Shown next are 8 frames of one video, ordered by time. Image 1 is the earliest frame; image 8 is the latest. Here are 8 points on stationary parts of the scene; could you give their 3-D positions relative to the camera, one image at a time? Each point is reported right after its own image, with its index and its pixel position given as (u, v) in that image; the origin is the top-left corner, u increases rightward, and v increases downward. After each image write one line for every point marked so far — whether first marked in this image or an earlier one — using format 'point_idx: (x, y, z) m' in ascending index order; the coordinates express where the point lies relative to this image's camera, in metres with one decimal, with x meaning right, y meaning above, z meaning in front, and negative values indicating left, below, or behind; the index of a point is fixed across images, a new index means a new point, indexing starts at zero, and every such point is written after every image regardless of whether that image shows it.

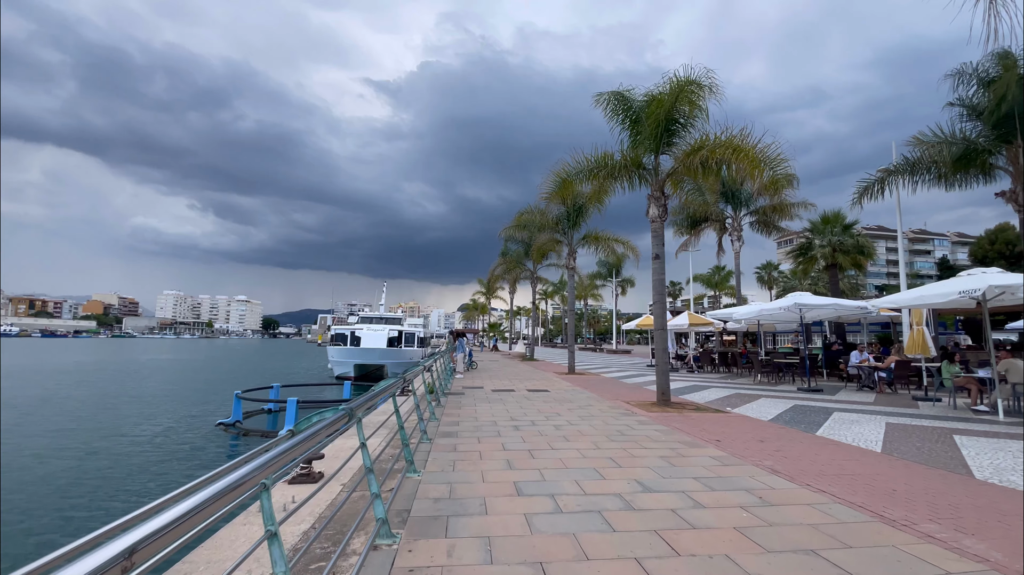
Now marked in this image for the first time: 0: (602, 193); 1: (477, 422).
0: (+2.4, +2.5, +12.8) m
1: (-0.6, -2.3, +8.5) m
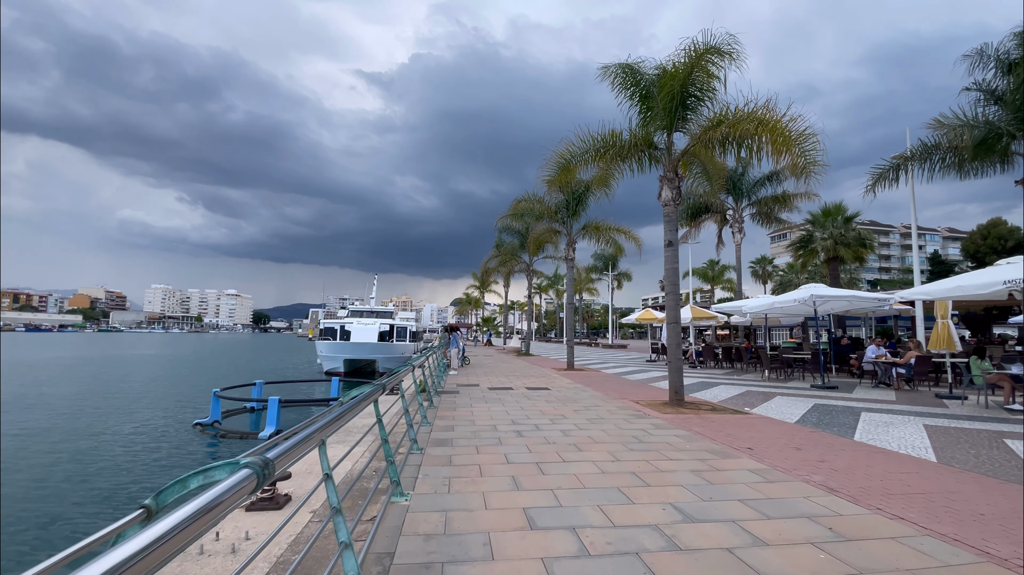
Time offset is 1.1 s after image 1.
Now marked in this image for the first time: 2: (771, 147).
0: (+2.4, +2.7, +11.9) m
1: (-0.6, -2.1, +7.6) m
2: (+4.8, +2.6, +9.0) m
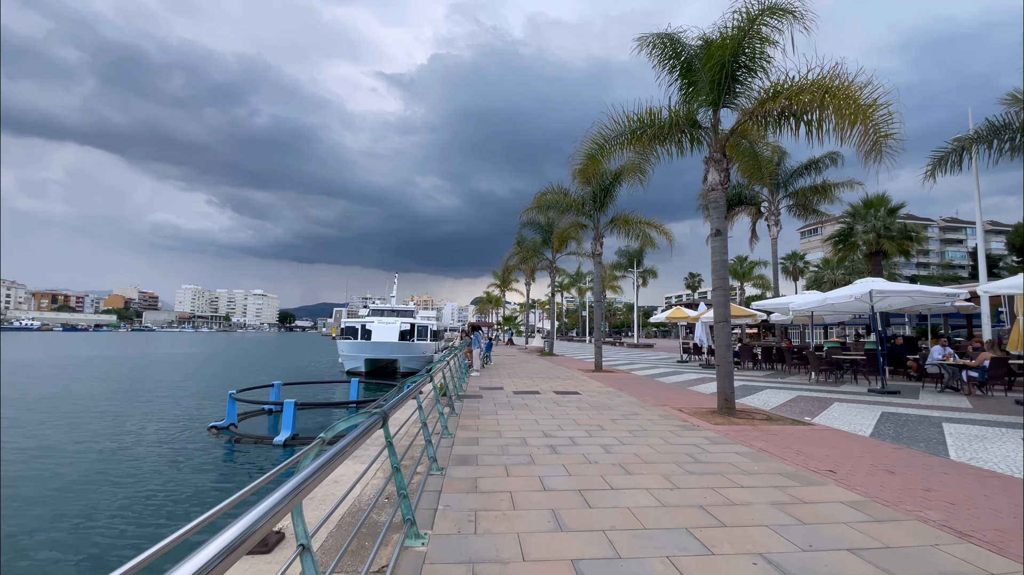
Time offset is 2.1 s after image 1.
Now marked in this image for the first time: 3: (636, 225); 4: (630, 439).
0: (+3.0, +2.8, +10.9) m
1: (-0.2, -2.1, +6.7) m
2: (+5.3, +2.7, +7.9) m
3: (+4.9, +2.5, +19.2) m
4: (+1.6, -2.1, +6.6) m
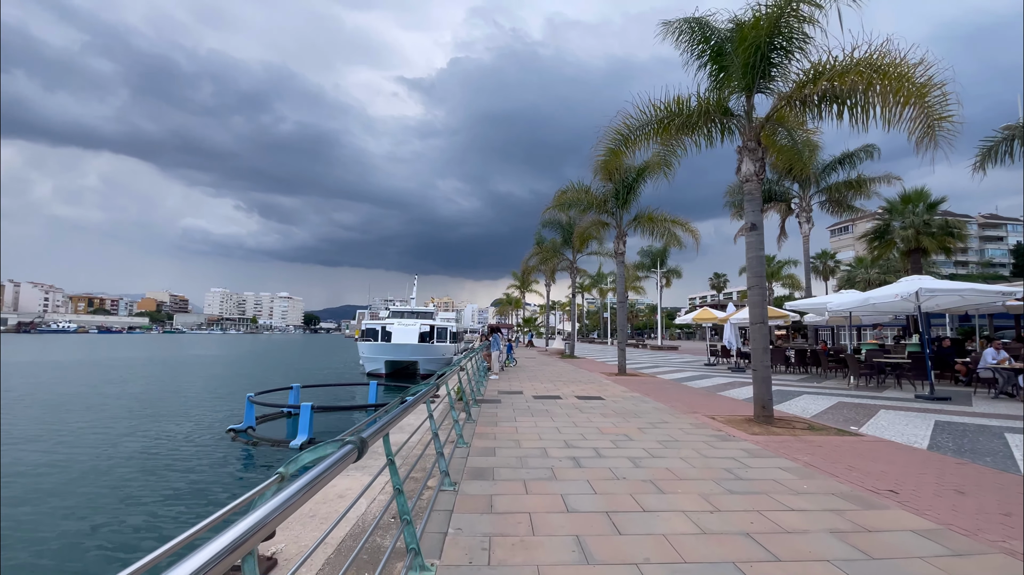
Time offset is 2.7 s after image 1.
0: (+3.4, +2.9, +10.3) m
1: (+0.1, -2.0, +6.2) m
2: (+5.6, +2.8, +7.2) m
3: (+5.7, +2.5, +18.5) m
4: (+1.8, -2.0, +6.1) m
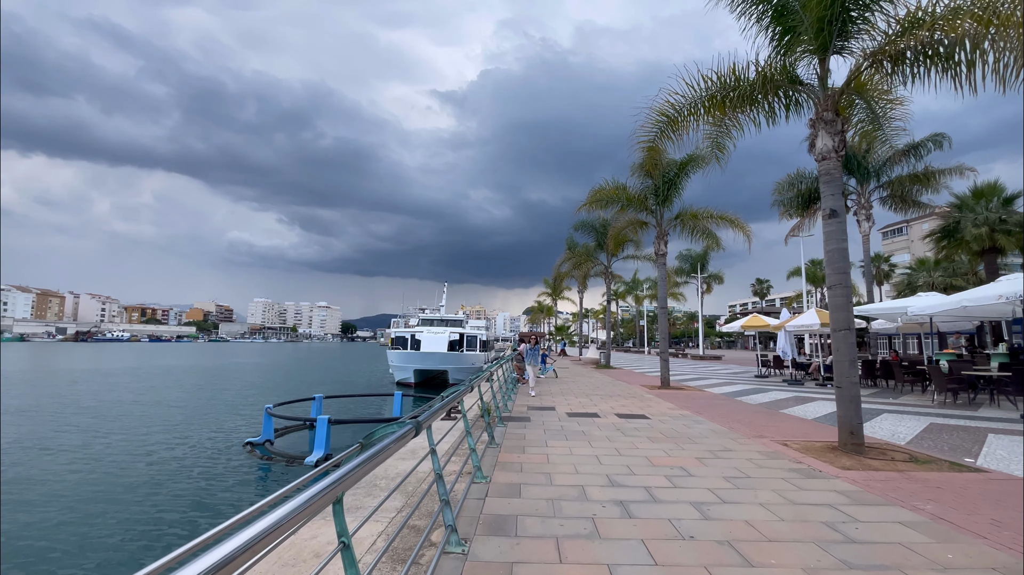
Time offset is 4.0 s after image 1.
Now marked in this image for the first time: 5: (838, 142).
0: (+3.9, +2.8, +9.0) m
1: (+0.4, -2.0, +5.0) m
2: (+5.9, +2.8, +5.7) m
3: (+6.8, +2.4, +17.0) m
4: (+2.1, -2.0, +4.7) m
5: (+4.6, +2.1, +6.9) m
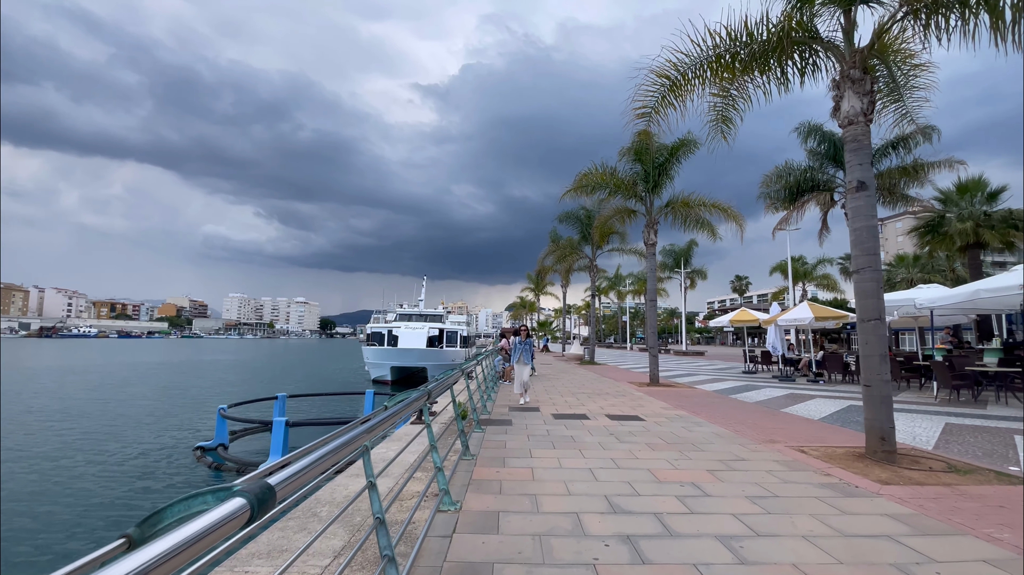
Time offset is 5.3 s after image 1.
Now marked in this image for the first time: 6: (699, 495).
0: (+3.6, +3.0, +8.0) m
1: (+0.2, -1.8, +4.0) m
2: (+5.7, +3.0, +4.9) m
3: (+6.2, +2.6, +16.2) m
4: (+1.9, -1.8, +3.8) m
5: (+4.4, +2.3, +6.0) m
6: (+1.7, -1.9, +4.4) m
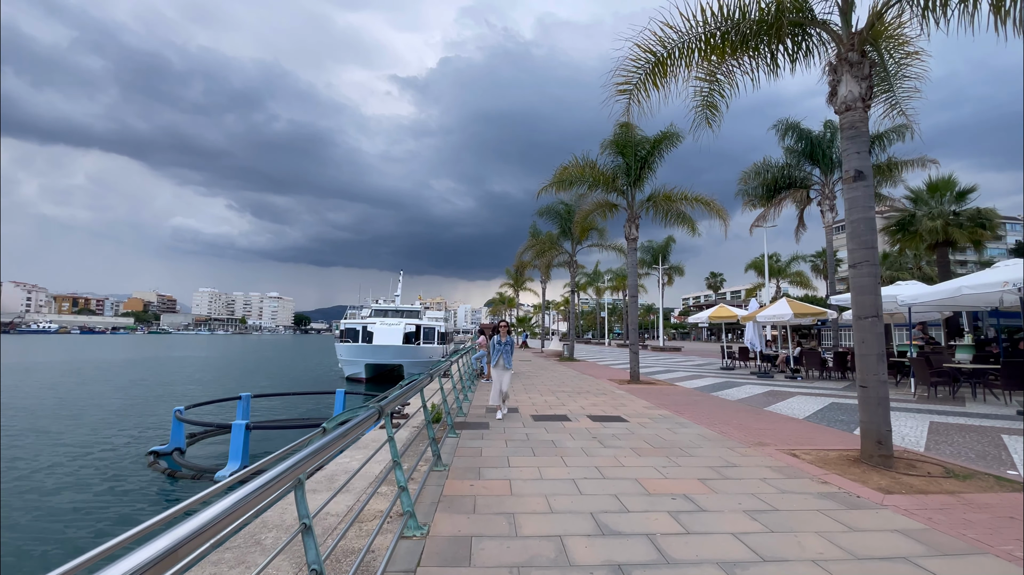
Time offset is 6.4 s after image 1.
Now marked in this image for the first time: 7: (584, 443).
0: (+3.2, +3.1, +7.7) m
1: (0.0, -1.8, +3.5) m
2: (+5.5, +3.0, +4.6) m
3: (+5.4, +2.8, +15.9) m
4: (+1.8, -1.8, +3.4) m
5: (+4.1, +2.3, +5.7) m
6: (+1.5, -1.8, +4.0) m
7: (+0.9, -2.0, +6.4) m
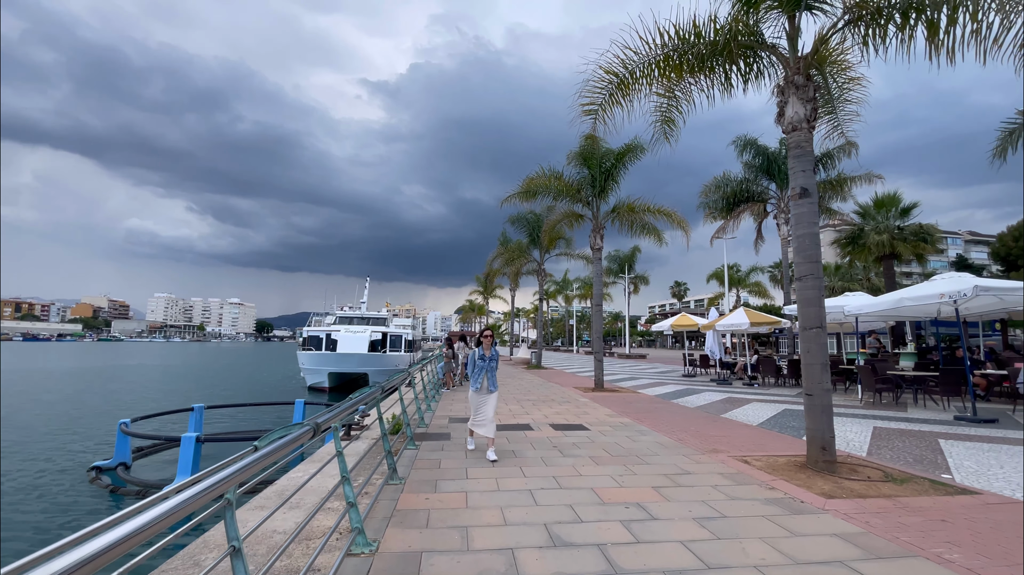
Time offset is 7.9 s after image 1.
0: (+2.7, +2.9, +7.9) m
1: (-0.3, -1.9, +3.5) m
2: (+5.1, +2.9, +5.0) m
3: (+4.3, +2.5, +16.3) m
4: (+1.4, -1.9, +3.5) m
5: (+3.7, +2.2, +6.0) m
6: (+1.1, -1.9, +4.0) m
7: (+0.4, -2.2, +6.4) m
